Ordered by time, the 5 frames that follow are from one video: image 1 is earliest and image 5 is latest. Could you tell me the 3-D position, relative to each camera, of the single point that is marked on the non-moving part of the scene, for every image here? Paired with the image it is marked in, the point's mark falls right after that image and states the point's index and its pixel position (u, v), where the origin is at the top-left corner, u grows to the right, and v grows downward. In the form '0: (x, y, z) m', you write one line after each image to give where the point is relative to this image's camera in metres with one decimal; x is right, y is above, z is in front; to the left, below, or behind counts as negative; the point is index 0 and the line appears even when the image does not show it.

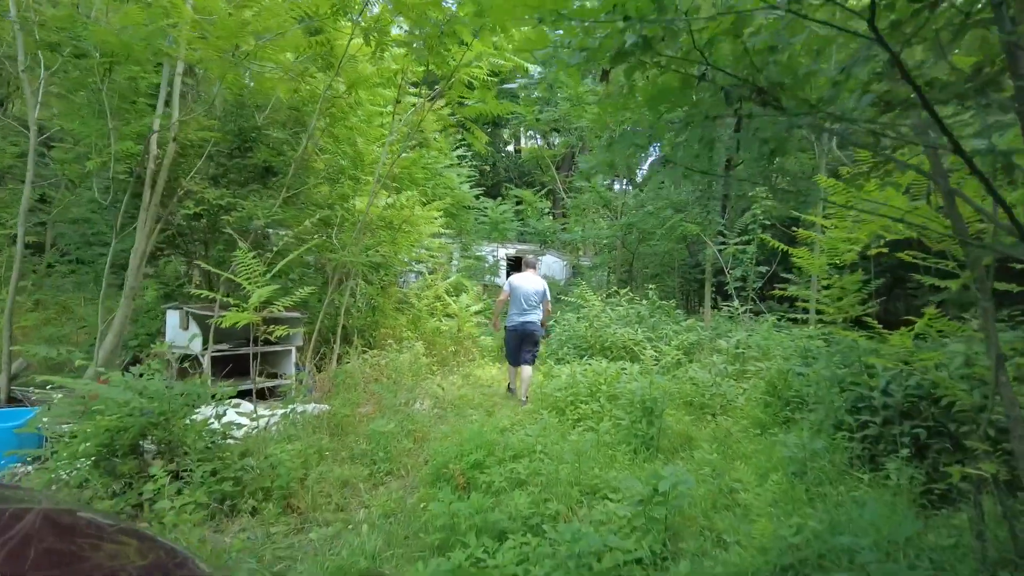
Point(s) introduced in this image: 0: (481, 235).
0: (-0.7, +1.1, +13.5) m
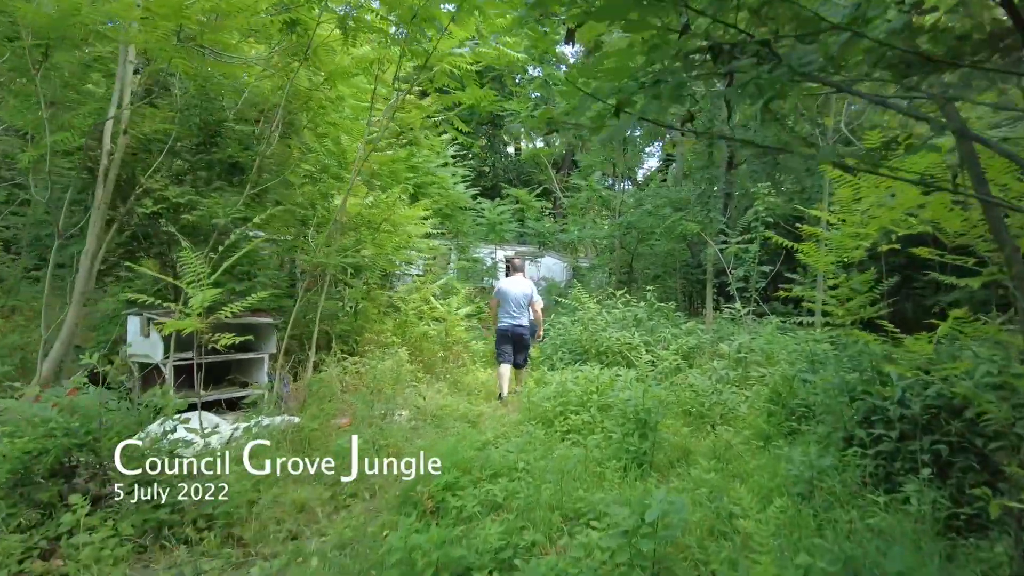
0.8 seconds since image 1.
0: (-0.7, +1.0, +13.2) m
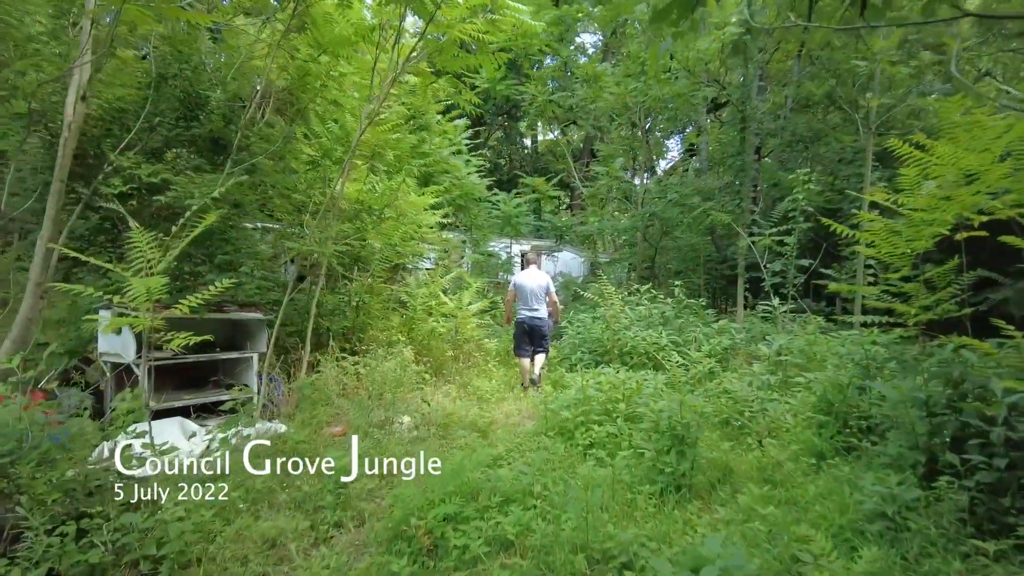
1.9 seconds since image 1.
0: (-0.4, +1.1, +12.6) m
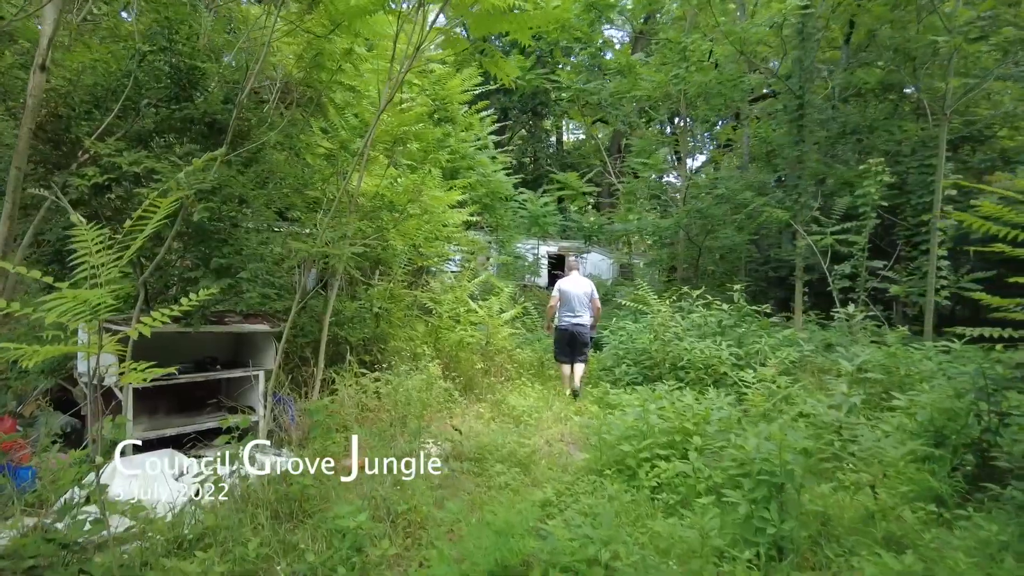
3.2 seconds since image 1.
0: (+0.1, +1.1, +11.9) m
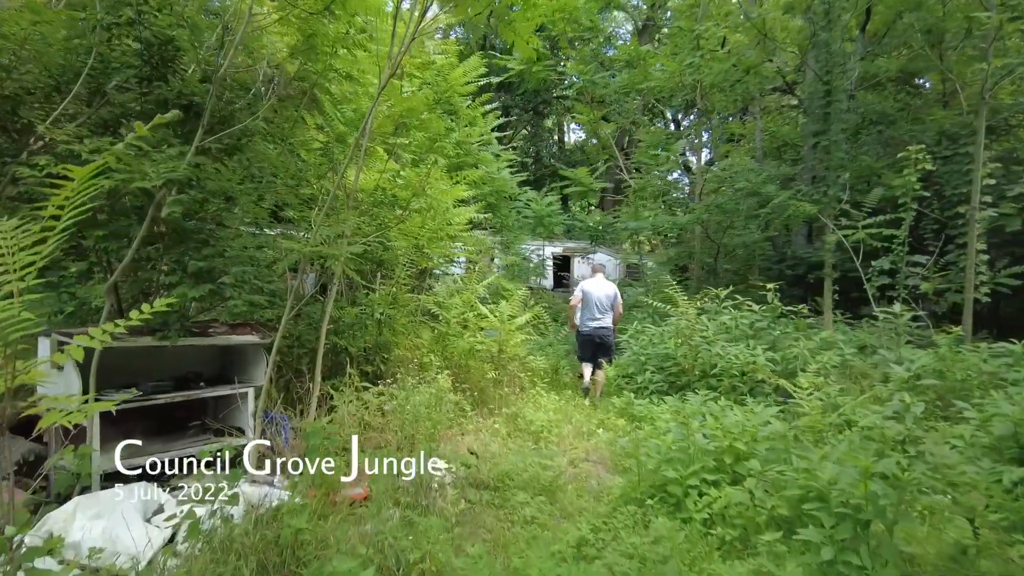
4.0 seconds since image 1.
0: (+0.2, +1.0, +11.4) m
